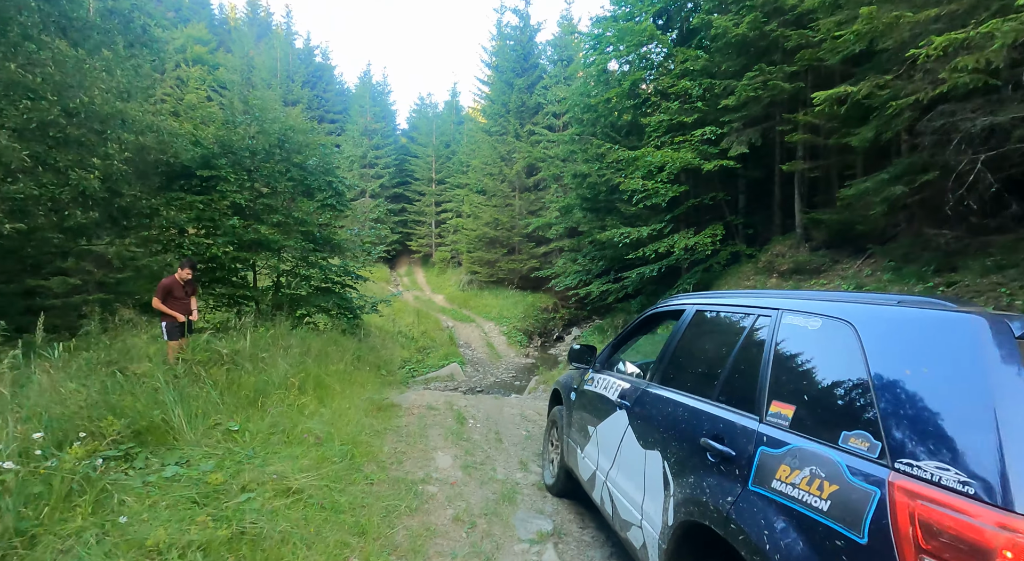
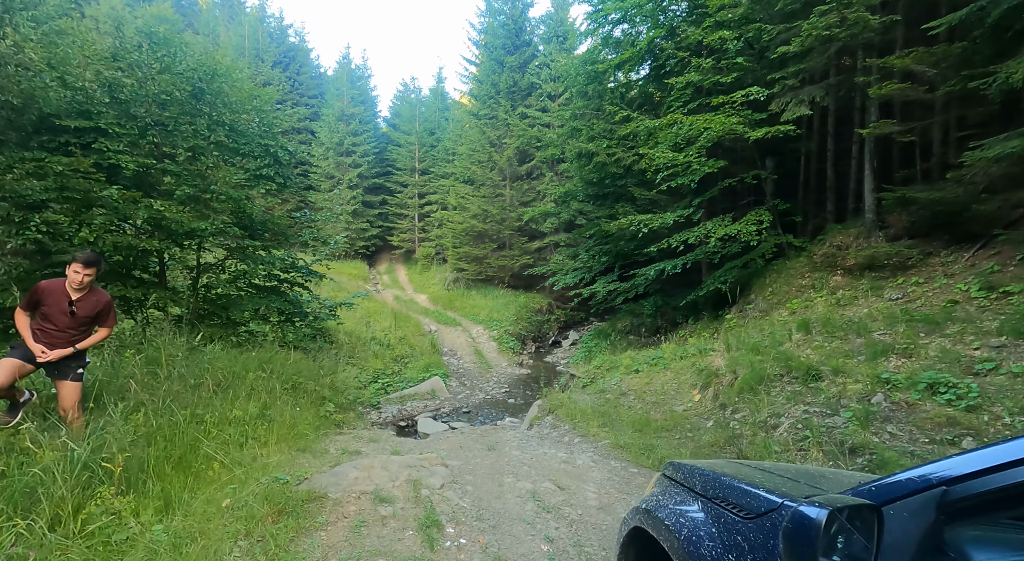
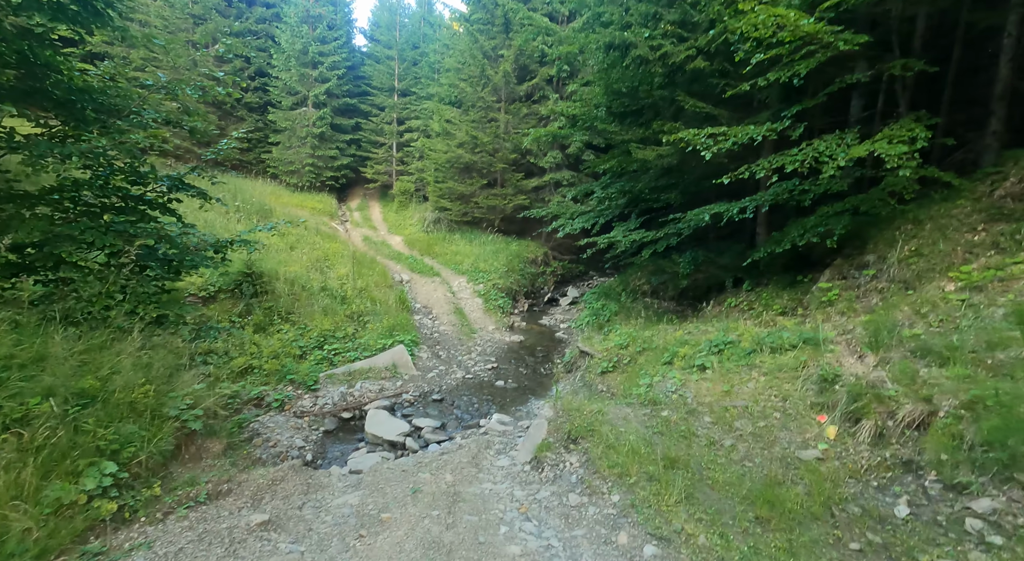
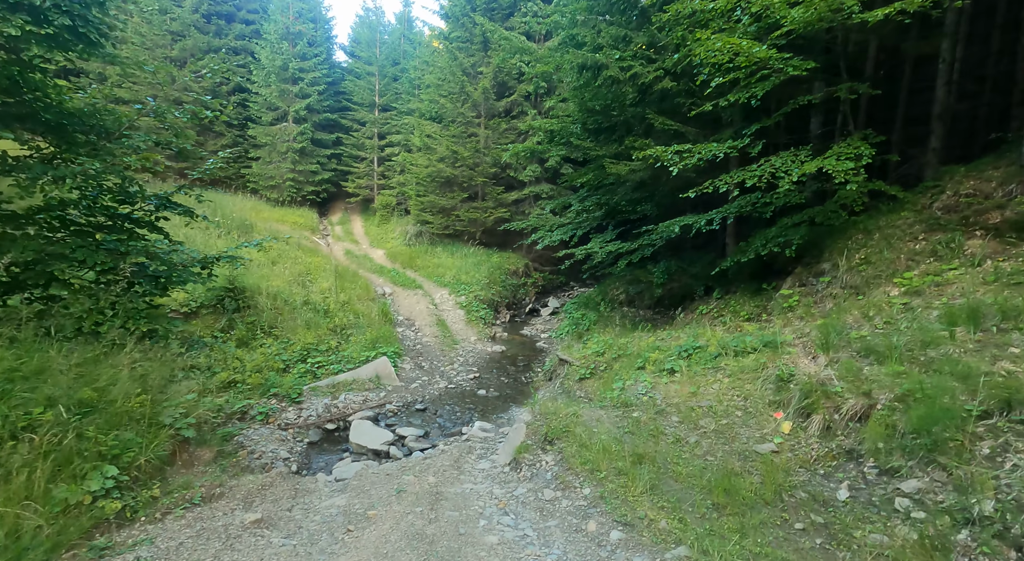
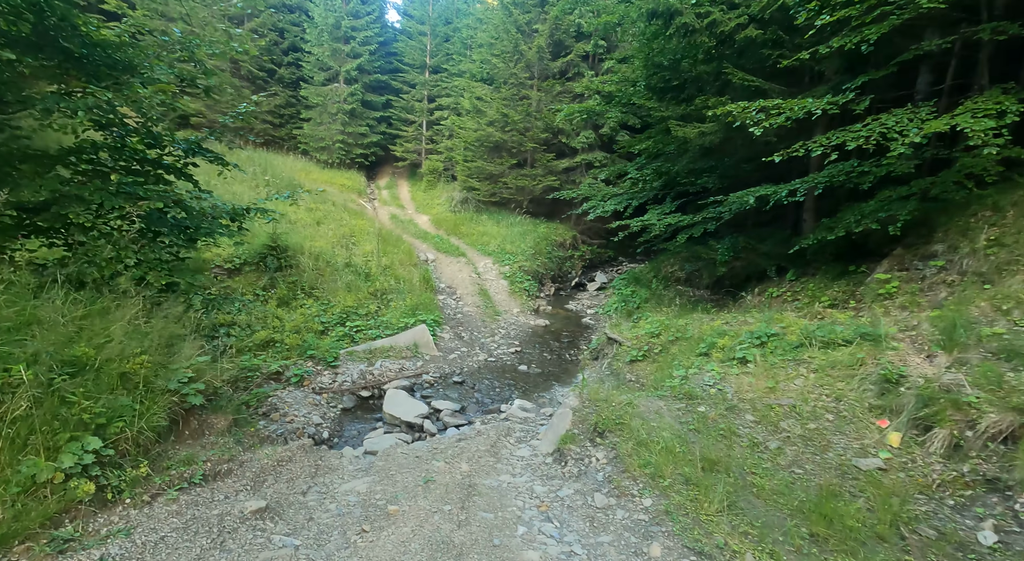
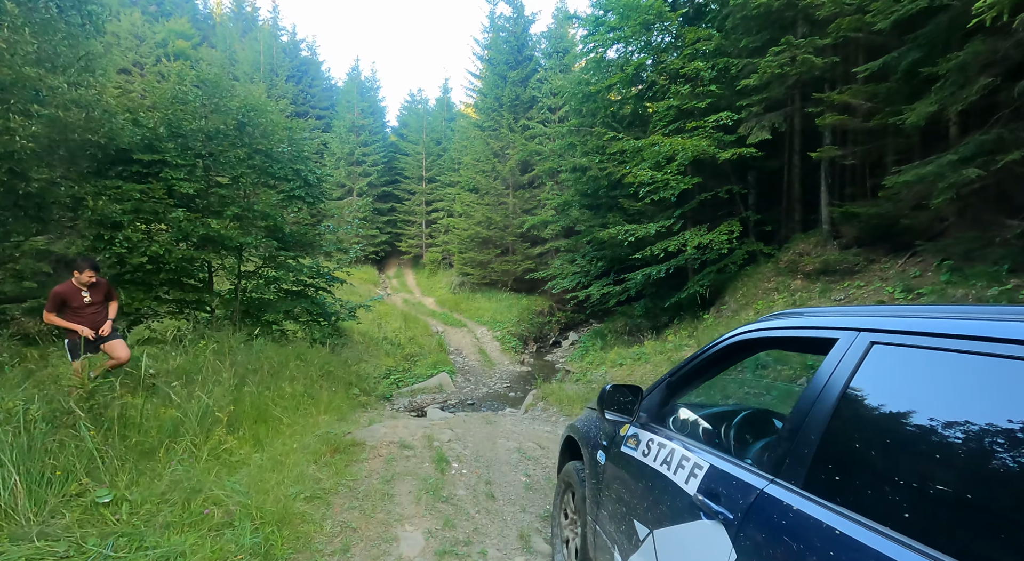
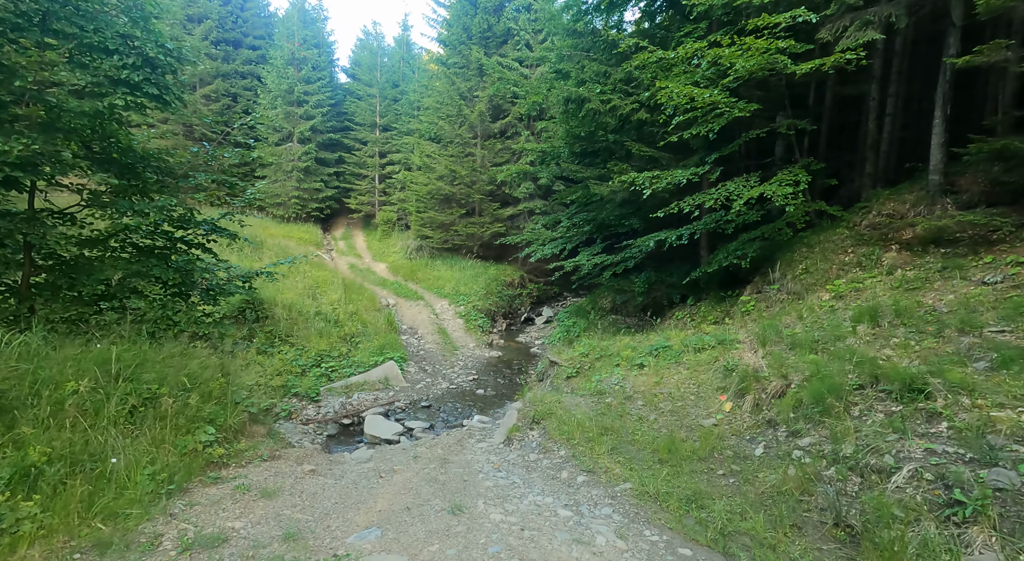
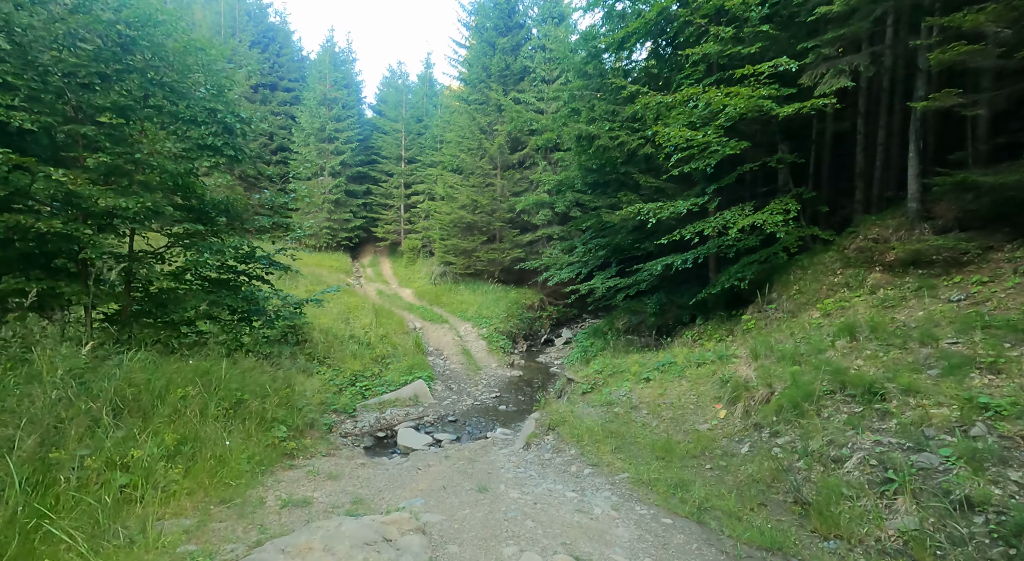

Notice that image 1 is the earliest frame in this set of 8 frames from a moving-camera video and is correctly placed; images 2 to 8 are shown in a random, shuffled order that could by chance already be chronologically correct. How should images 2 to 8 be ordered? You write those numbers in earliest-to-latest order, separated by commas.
6, 2, 8, 7, 4, 3, 5
